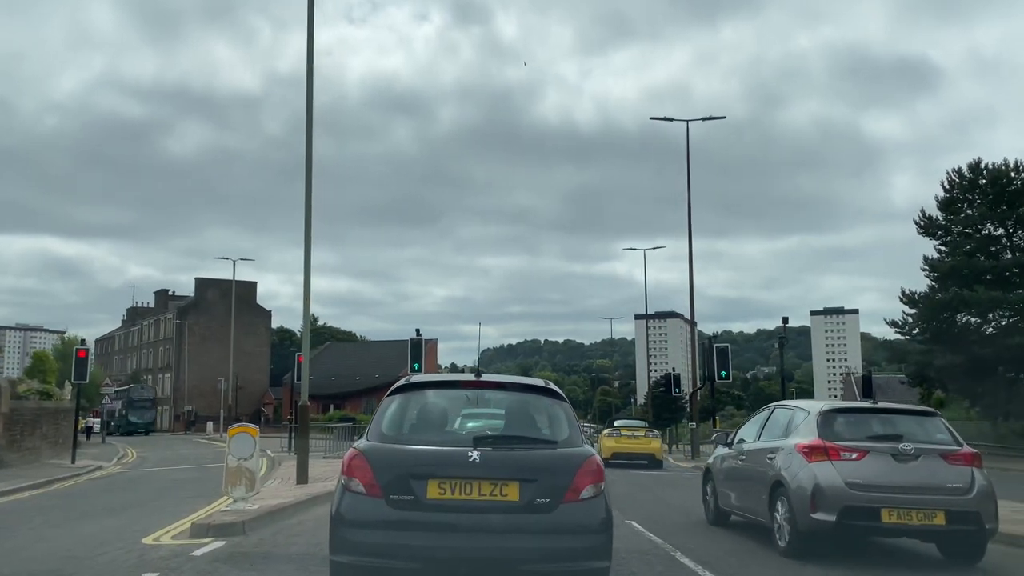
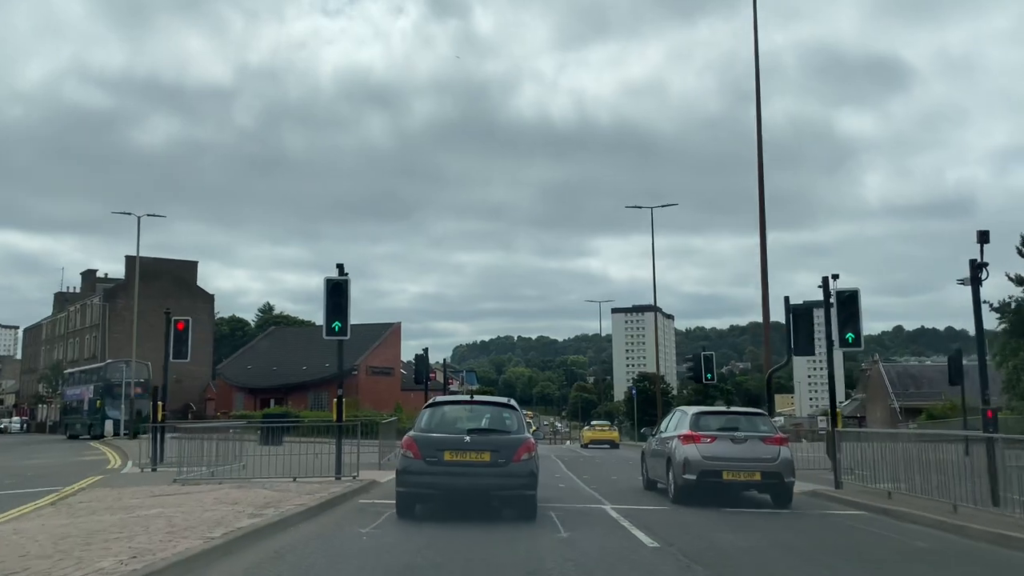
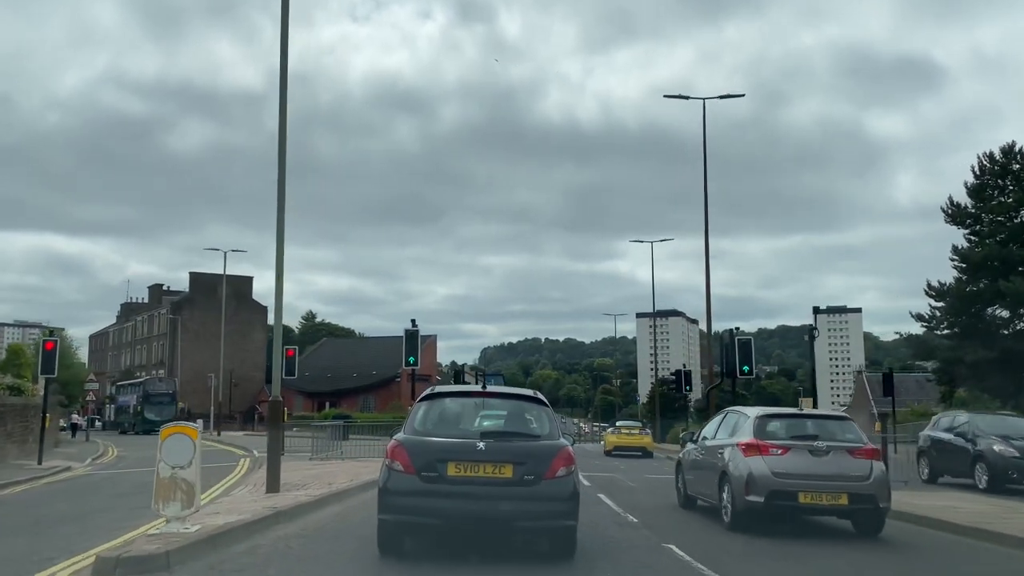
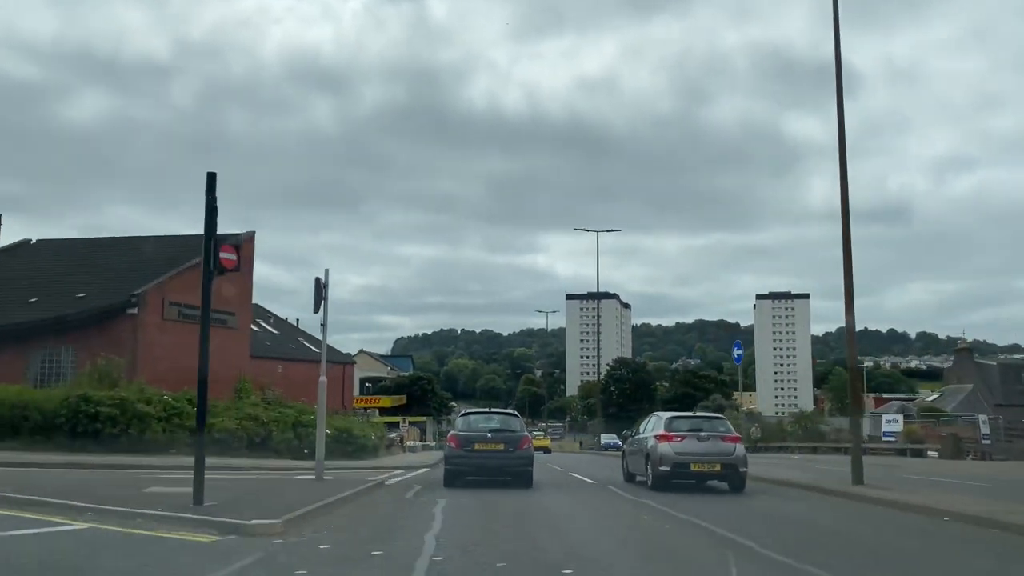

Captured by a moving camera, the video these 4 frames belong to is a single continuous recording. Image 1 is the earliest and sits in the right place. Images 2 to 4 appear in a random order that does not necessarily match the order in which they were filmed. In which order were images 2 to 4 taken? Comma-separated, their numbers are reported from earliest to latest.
3, 2, 4
